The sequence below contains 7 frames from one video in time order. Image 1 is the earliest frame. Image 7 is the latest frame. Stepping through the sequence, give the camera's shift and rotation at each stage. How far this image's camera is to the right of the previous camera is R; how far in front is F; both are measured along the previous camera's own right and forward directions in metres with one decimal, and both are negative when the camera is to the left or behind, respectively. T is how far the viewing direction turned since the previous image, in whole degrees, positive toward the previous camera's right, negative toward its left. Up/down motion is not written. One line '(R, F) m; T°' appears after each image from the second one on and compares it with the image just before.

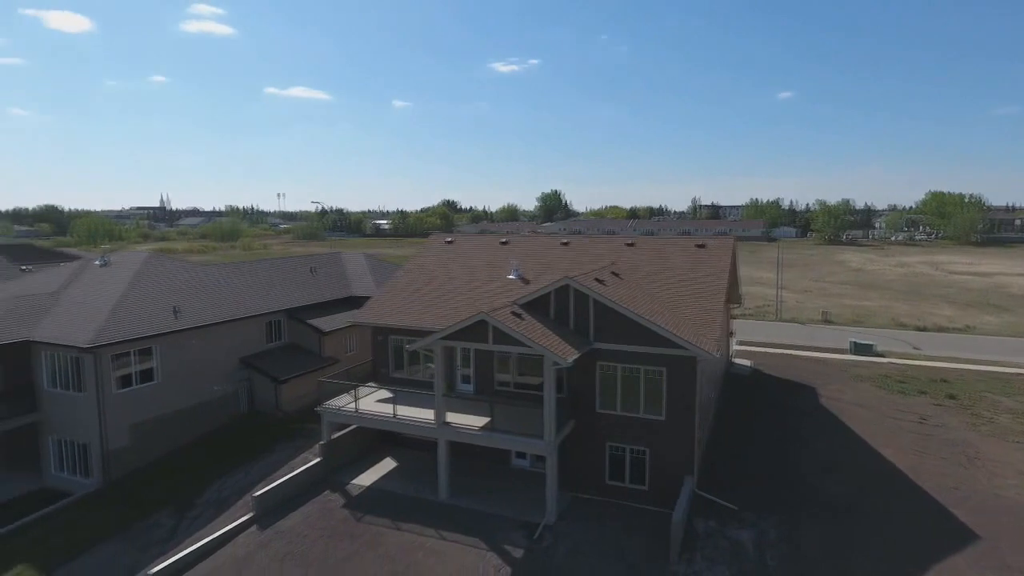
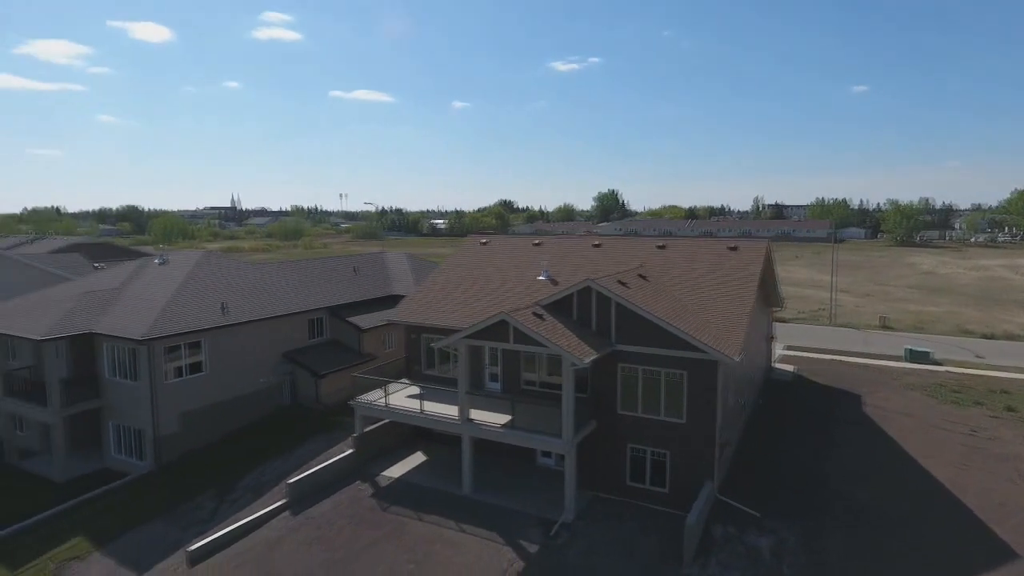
(+1.0, -0.3) m; -5°
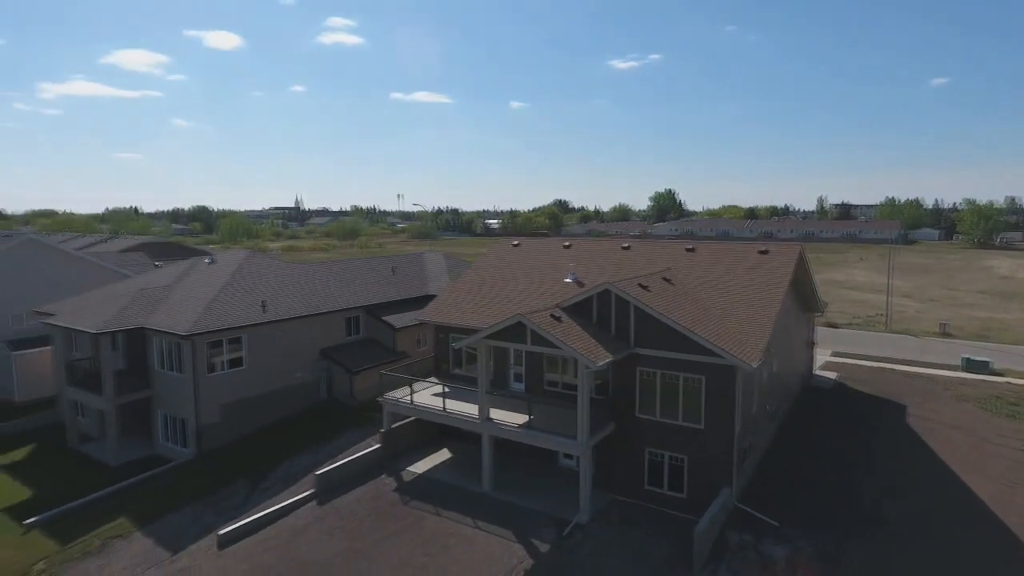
(+1.1, -0.2) m; -5°
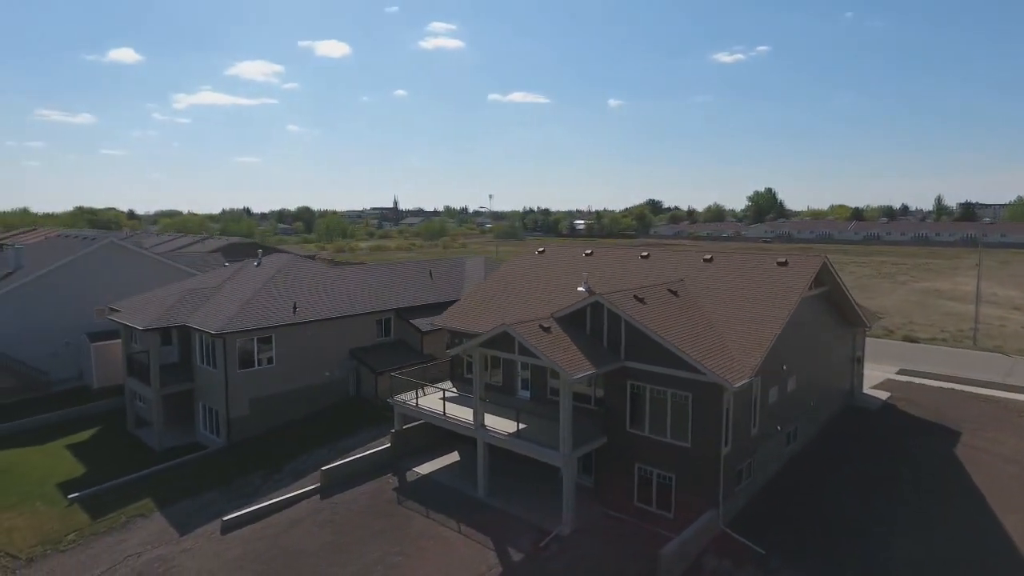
(+3.0, 0.0) m; -9°
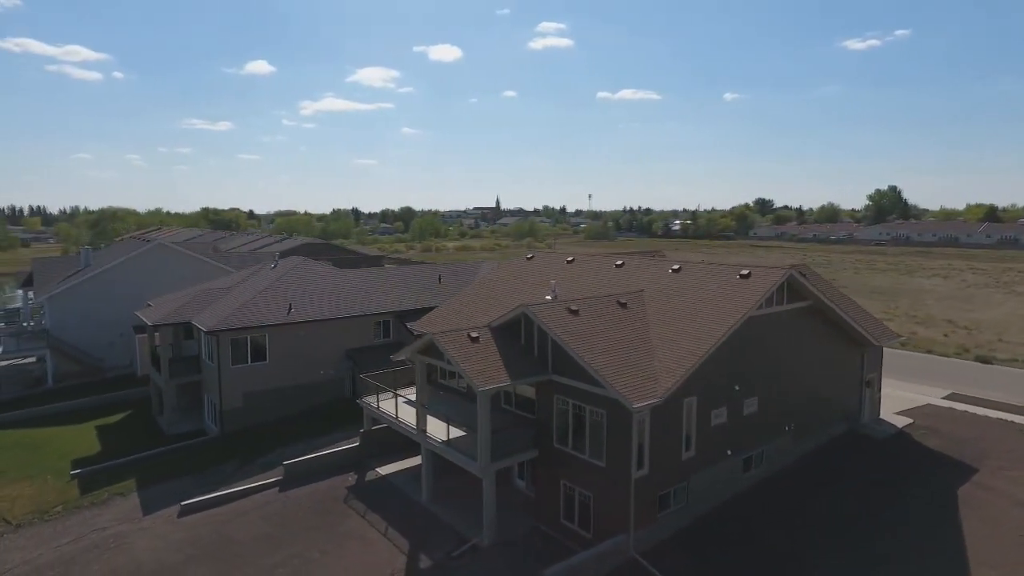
(+5.0, +0.4) m; -10°
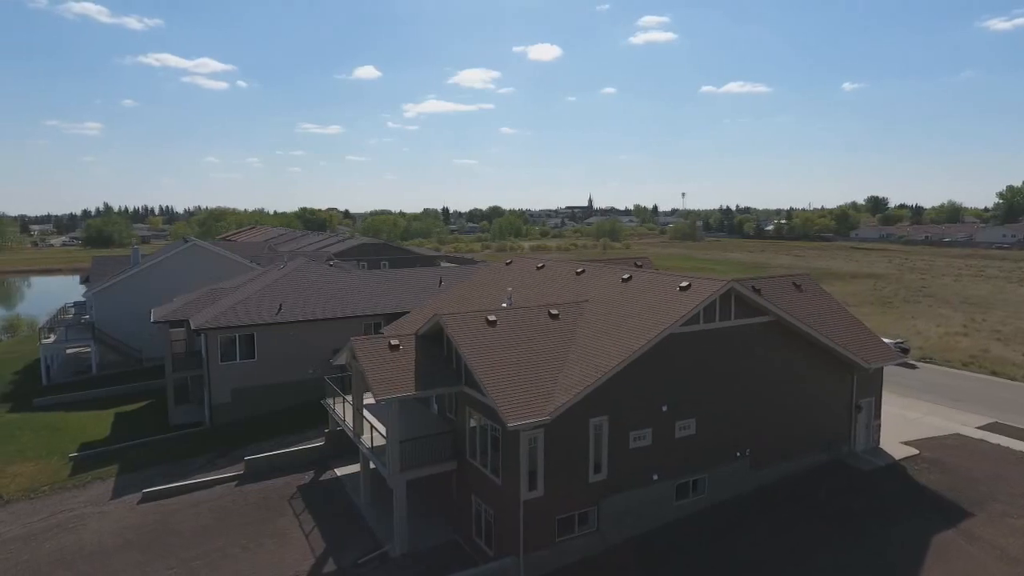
(+5.0, +0.8) m; -9°
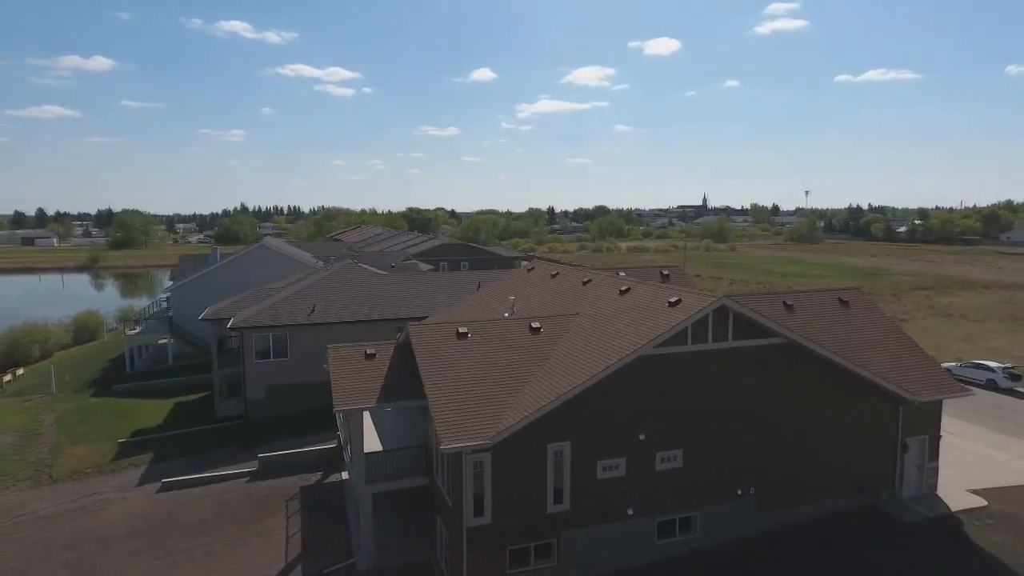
(+3.6, +1.3) m; -10°
